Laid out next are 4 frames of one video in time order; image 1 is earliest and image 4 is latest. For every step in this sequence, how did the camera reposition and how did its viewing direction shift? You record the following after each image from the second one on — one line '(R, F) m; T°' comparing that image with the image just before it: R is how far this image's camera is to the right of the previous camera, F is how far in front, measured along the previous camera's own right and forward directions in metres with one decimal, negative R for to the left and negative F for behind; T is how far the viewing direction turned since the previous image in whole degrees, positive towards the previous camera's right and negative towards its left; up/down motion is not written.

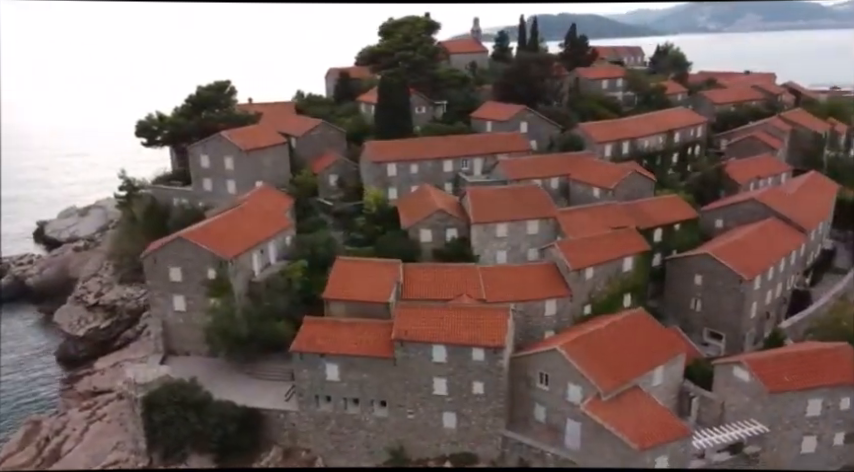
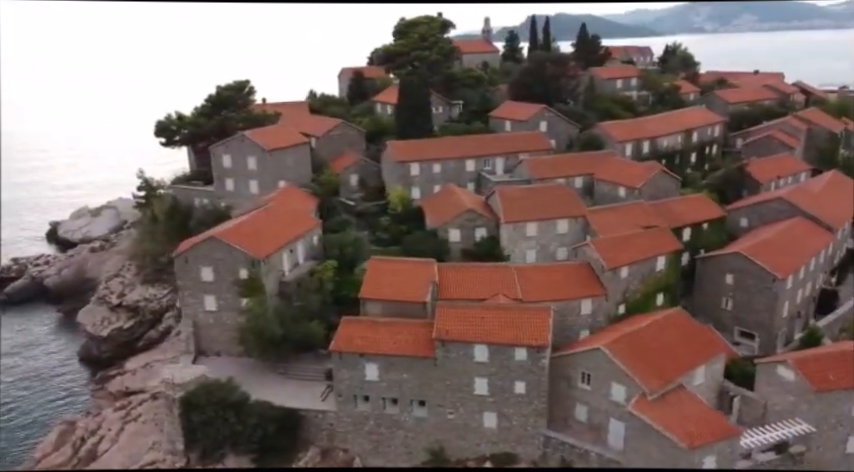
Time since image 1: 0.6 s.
(-1.0, +0.1) m; 0°
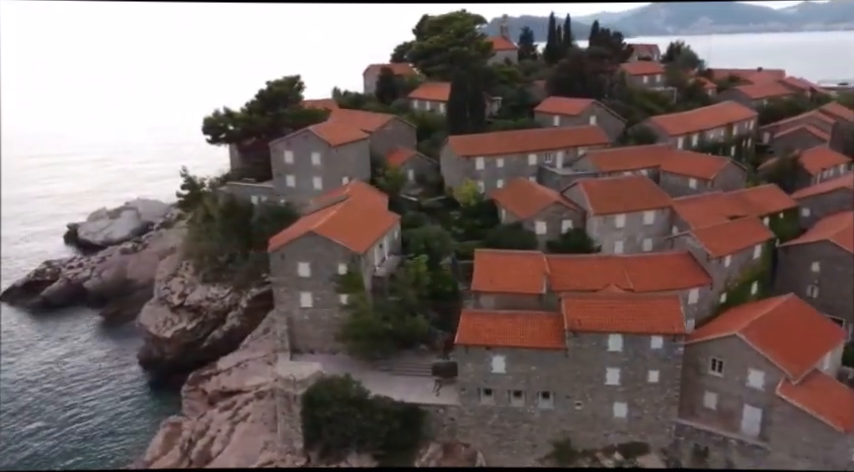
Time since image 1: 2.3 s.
(-3.8, +0.3) m; +3°
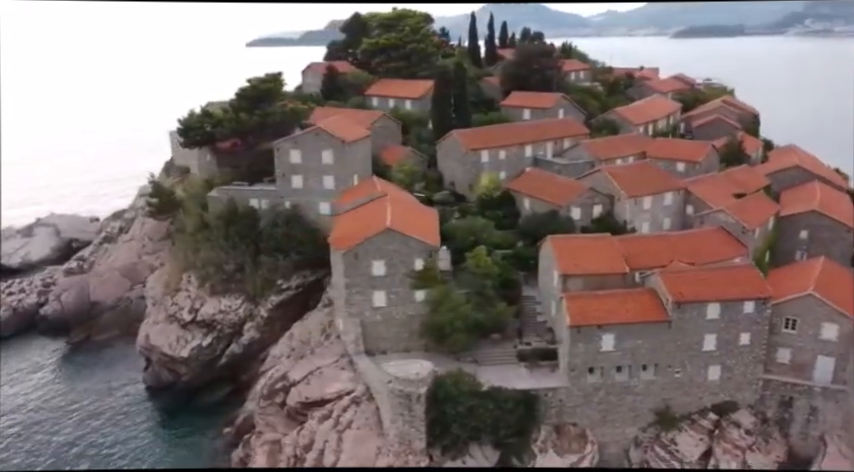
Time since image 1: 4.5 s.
(-6.4, +0.7) m; +13°
